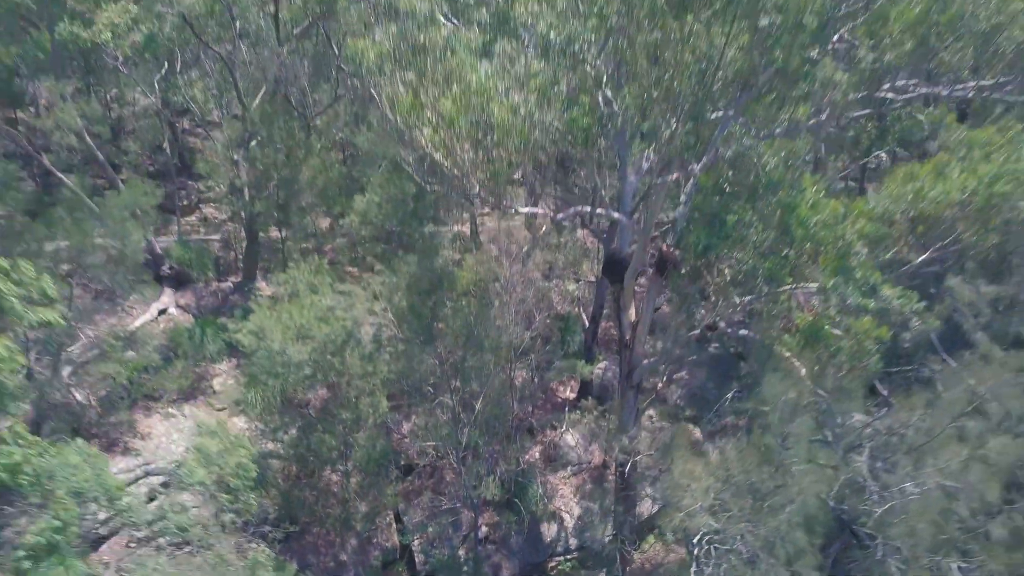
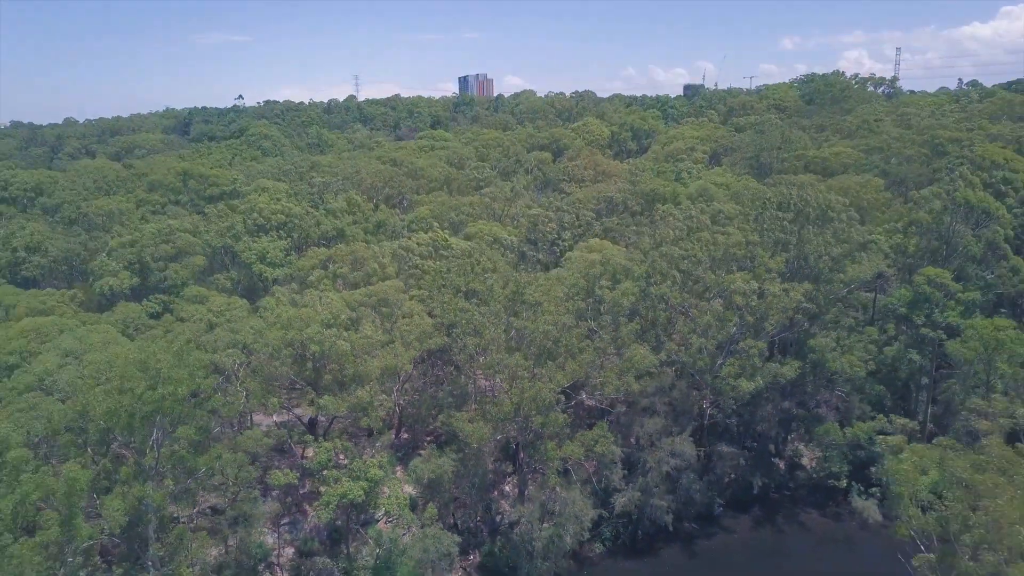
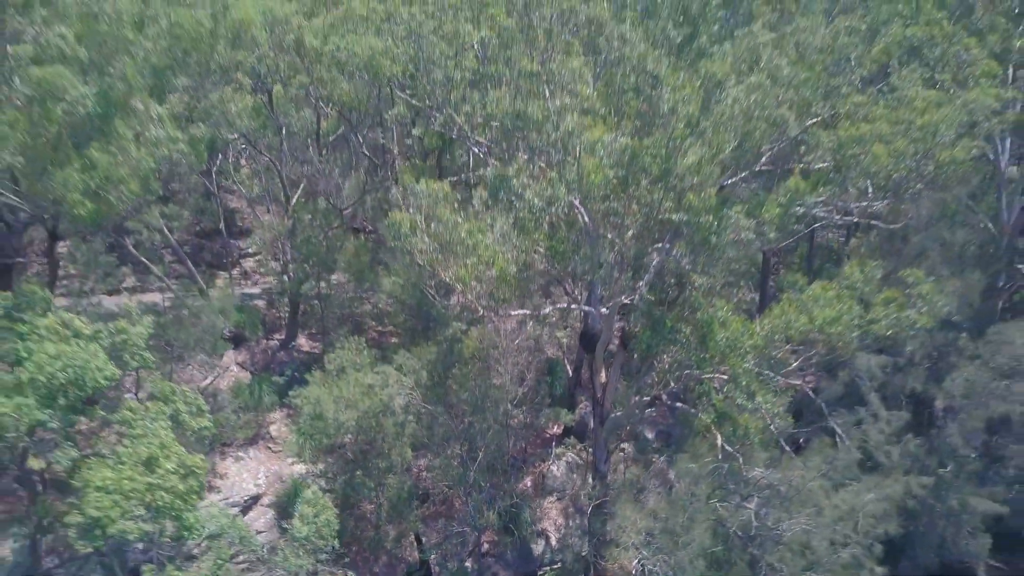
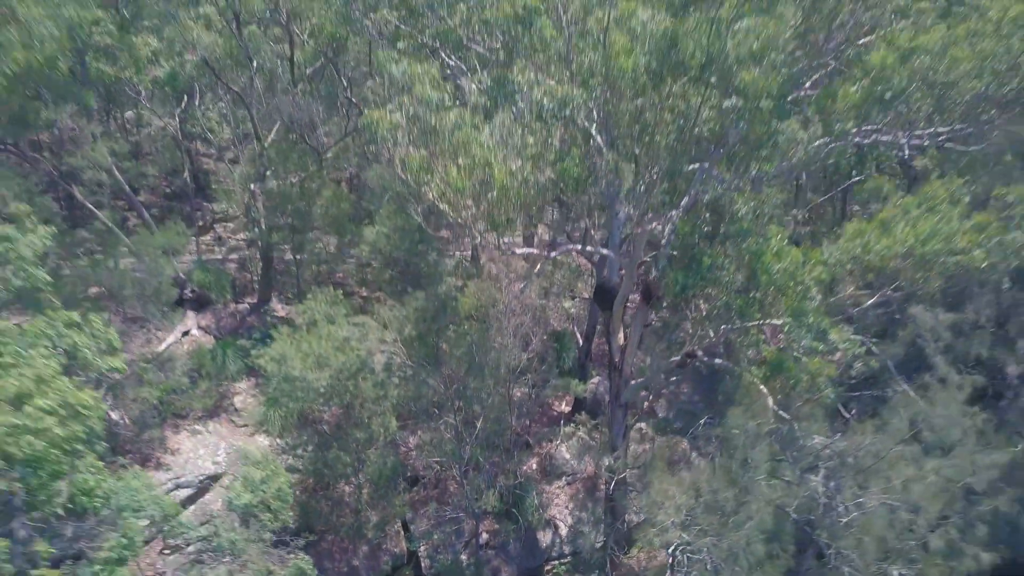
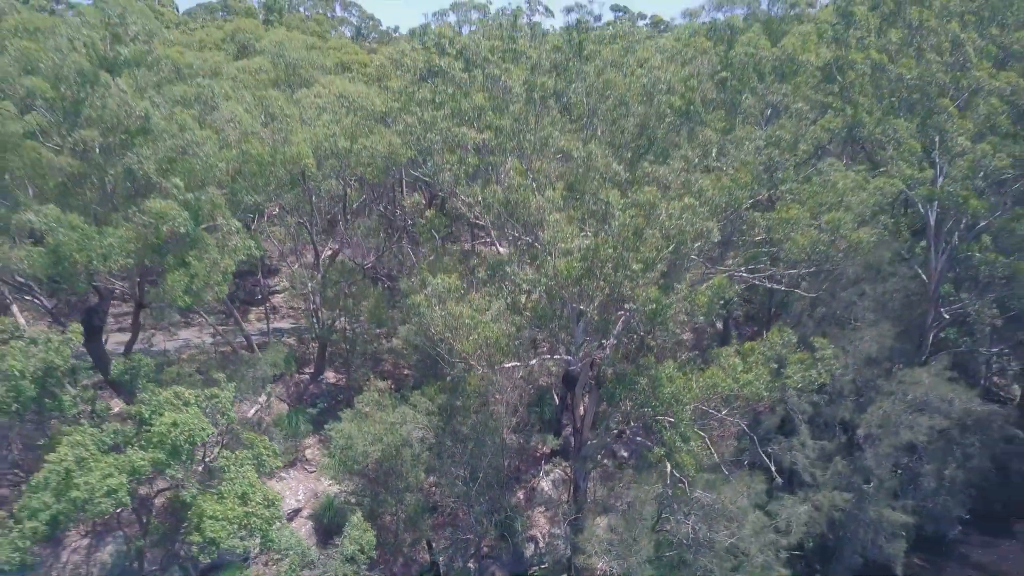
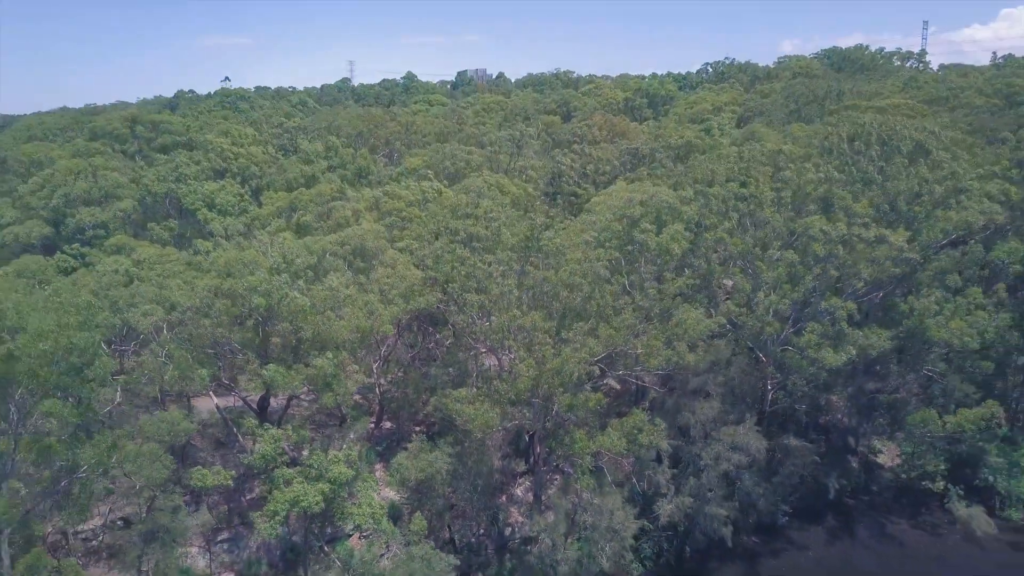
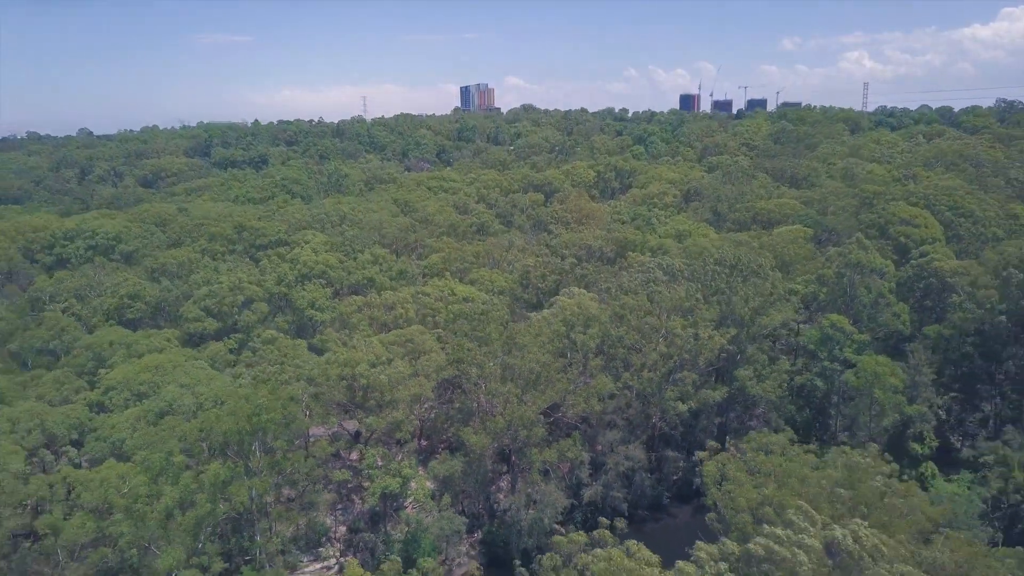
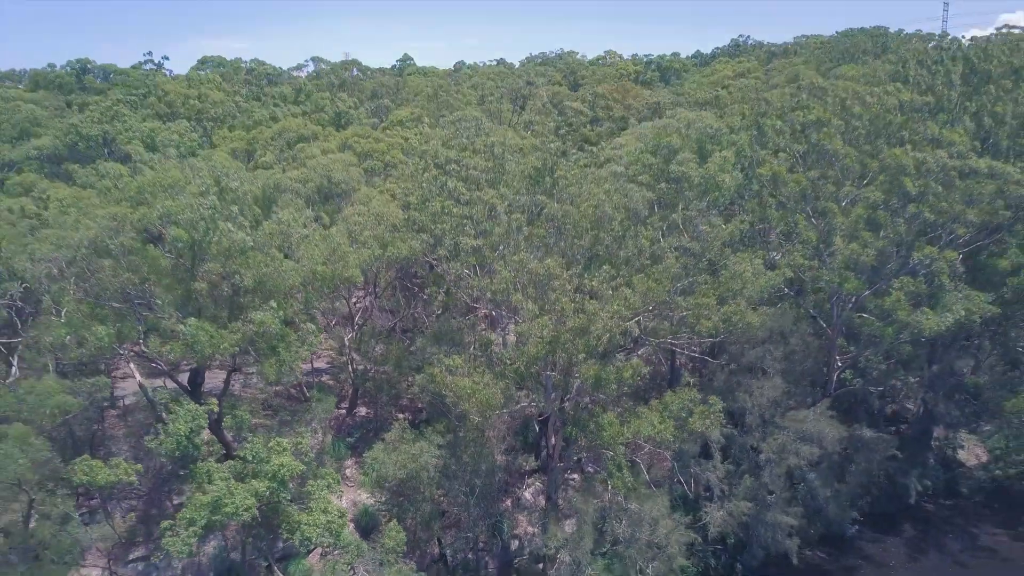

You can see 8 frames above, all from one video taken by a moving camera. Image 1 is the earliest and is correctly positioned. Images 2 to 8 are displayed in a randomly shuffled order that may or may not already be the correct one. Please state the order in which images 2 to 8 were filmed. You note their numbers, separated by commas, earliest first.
4, 3, 5, 8, 6, 2, 7
